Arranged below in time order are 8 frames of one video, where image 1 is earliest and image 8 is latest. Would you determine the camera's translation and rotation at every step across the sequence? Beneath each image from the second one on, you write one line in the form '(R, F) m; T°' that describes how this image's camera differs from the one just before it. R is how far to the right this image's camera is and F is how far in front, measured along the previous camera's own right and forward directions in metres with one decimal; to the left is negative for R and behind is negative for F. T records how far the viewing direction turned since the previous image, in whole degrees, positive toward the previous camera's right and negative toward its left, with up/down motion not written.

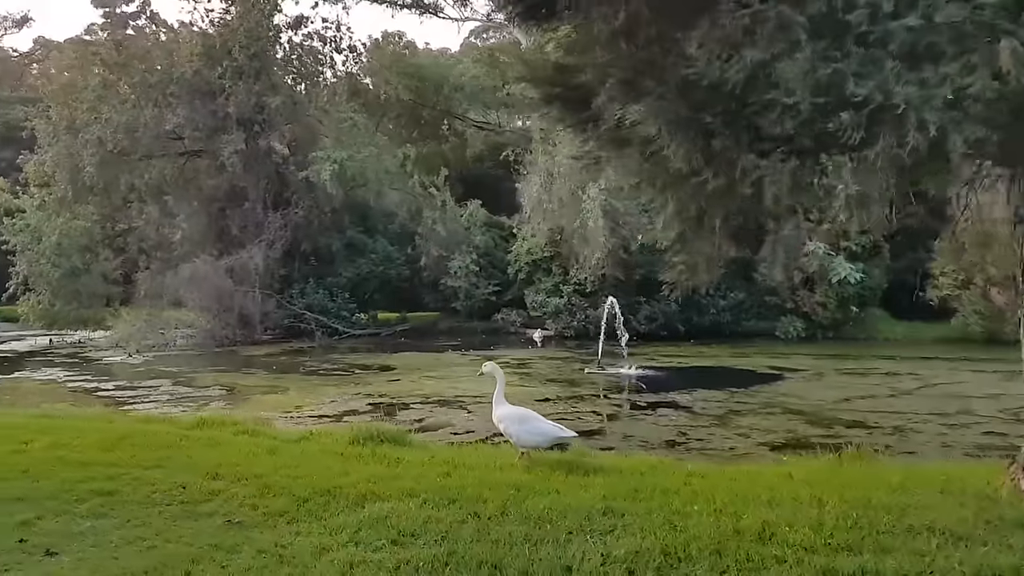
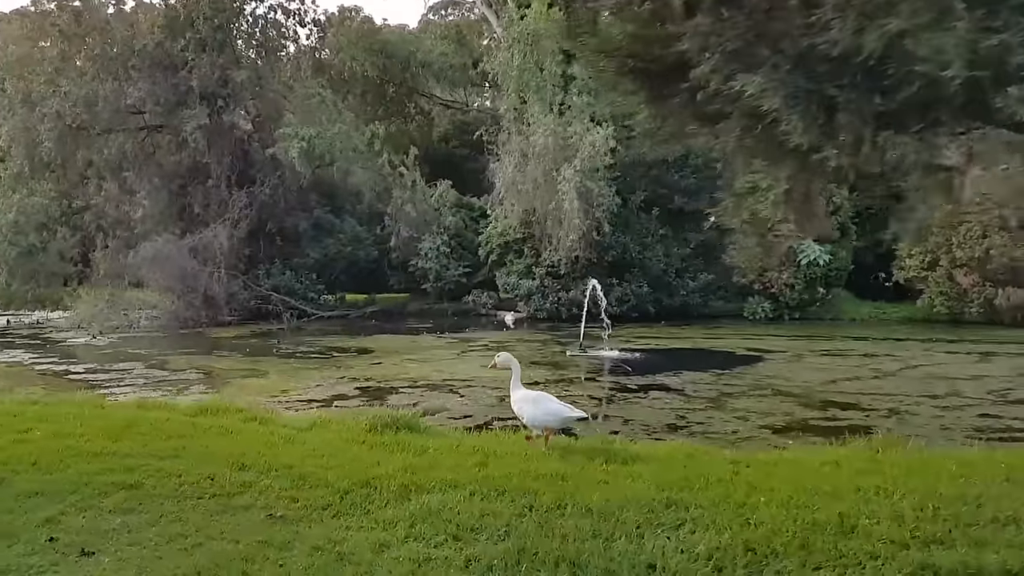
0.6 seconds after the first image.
(-0.4, +0.2) m; +3°
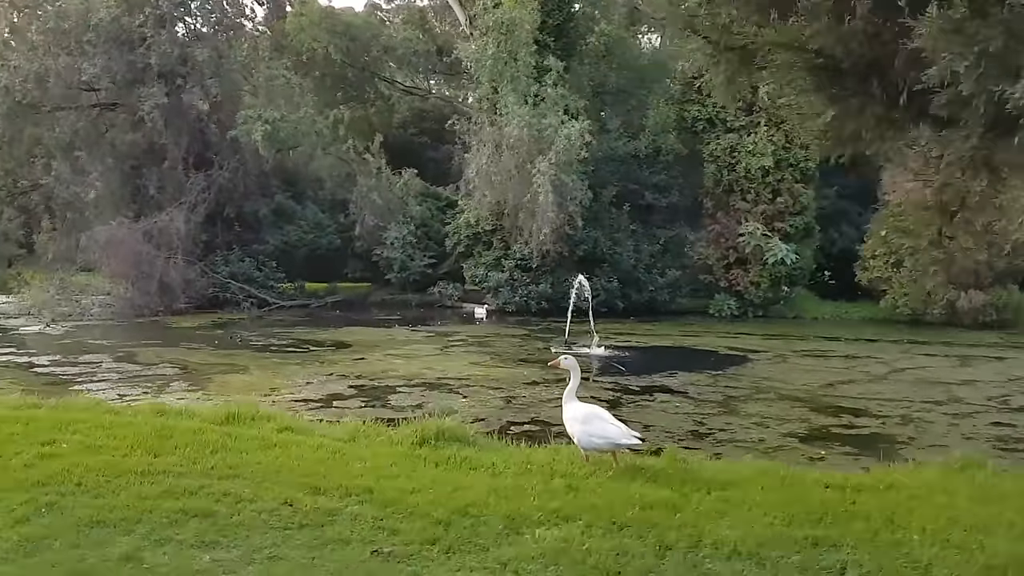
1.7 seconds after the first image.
(-0.8, +0.4) m; +4°
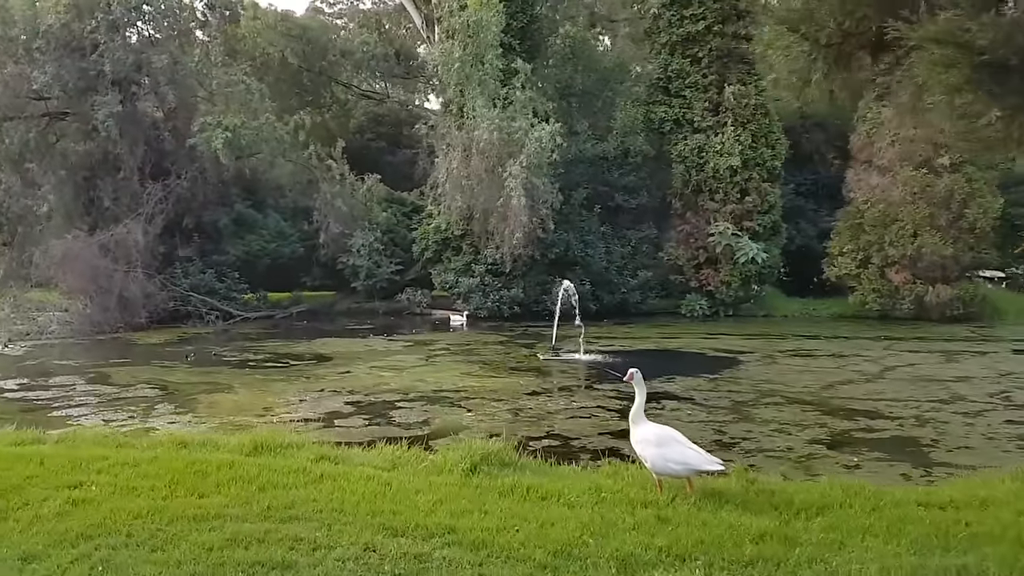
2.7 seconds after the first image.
(-0.6, +0.3) m; +3°
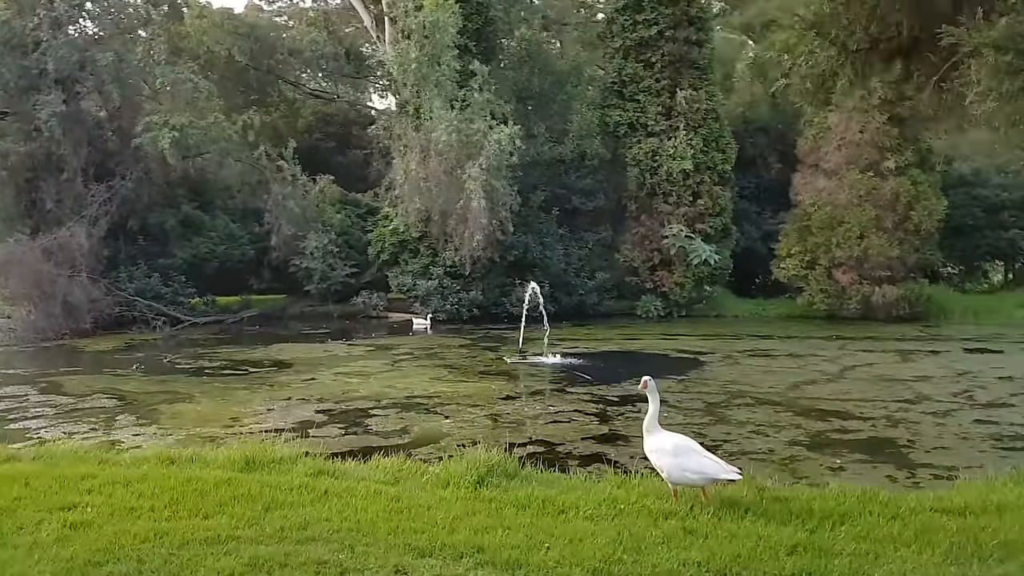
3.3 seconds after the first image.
(-0.4, +0.1) m; +4°
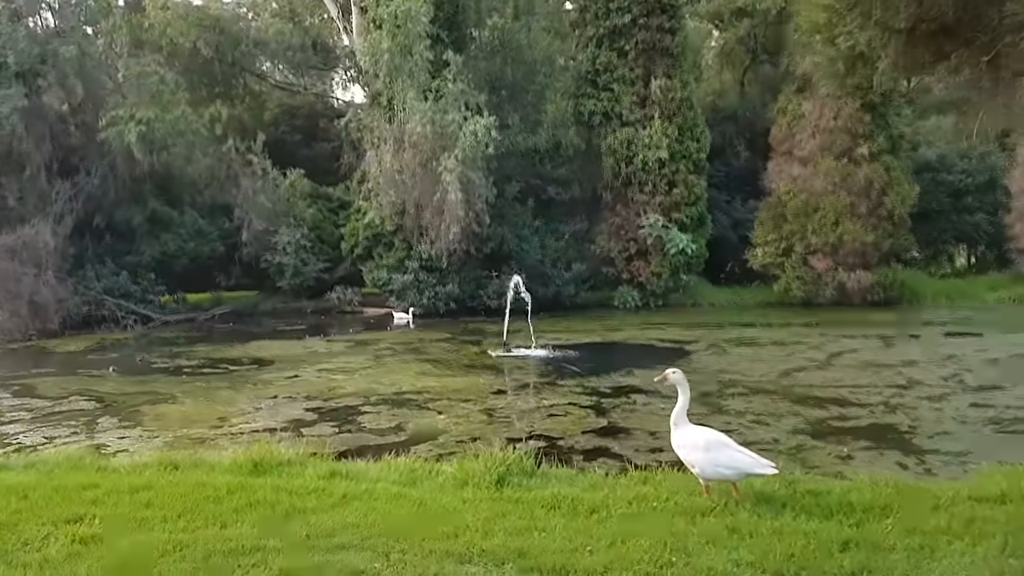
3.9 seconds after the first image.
(-0.3, +0.2) m; +2°
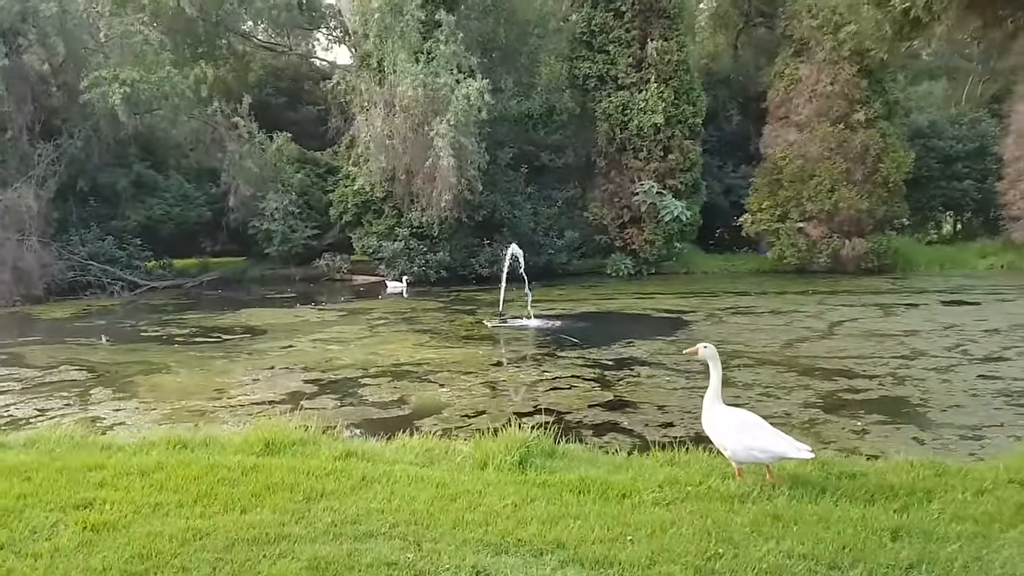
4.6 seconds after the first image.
(-0.2, +0.2) m; +1°
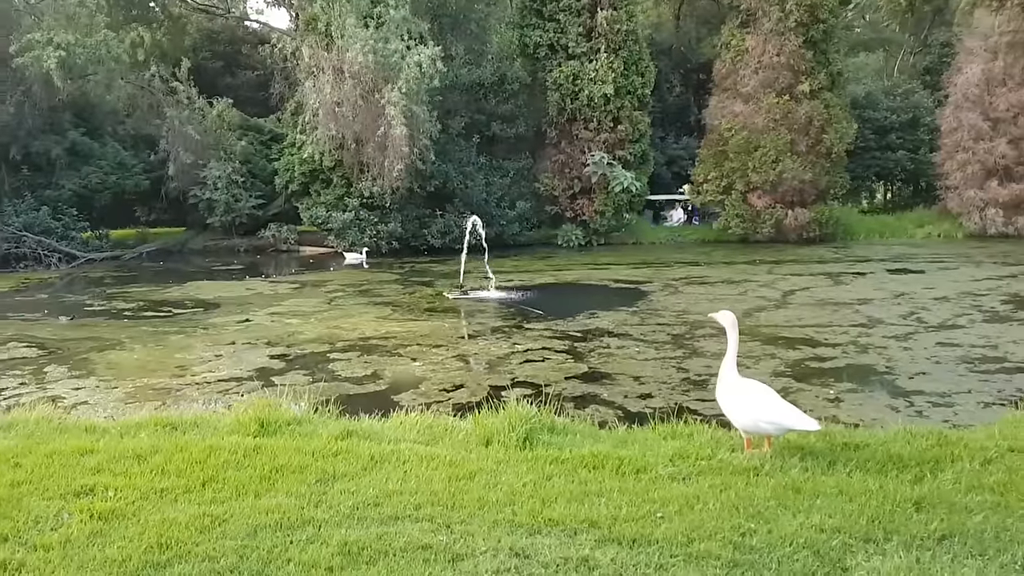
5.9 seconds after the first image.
(-0.4, +0.1) m; +4°
